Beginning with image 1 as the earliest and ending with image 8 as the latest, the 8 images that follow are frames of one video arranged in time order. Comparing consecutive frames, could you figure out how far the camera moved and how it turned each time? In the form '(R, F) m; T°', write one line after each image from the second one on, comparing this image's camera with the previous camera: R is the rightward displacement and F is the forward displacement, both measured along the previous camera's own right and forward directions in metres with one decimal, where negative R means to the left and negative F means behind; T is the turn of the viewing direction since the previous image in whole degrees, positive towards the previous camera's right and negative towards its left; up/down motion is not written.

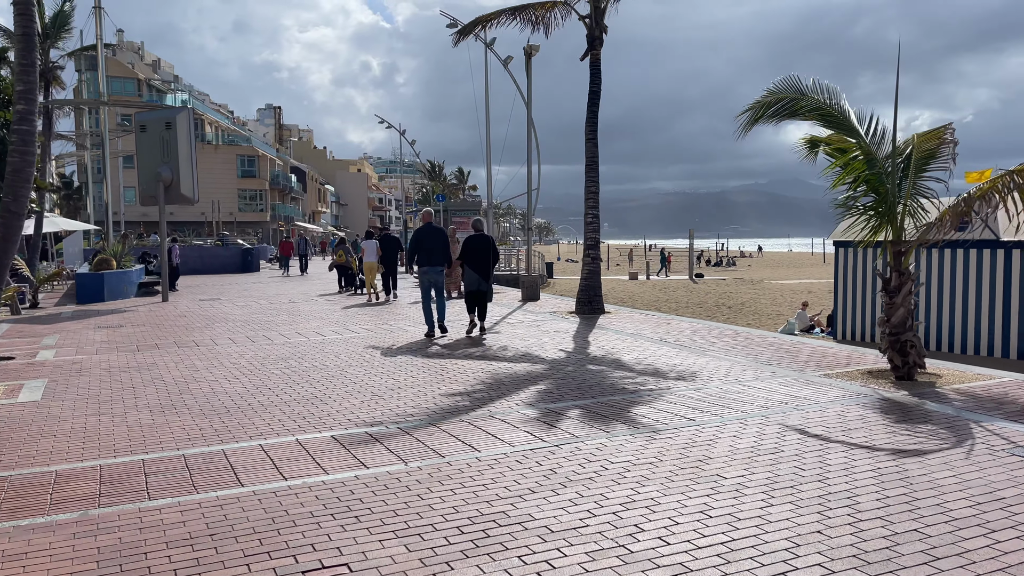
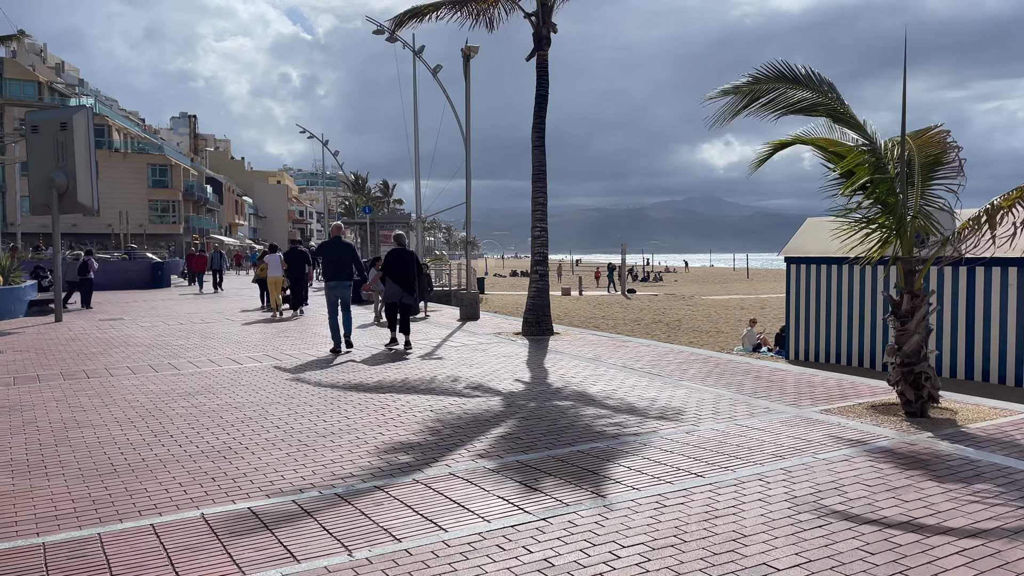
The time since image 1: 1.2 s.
(-0.3, +1.2) m; +5°
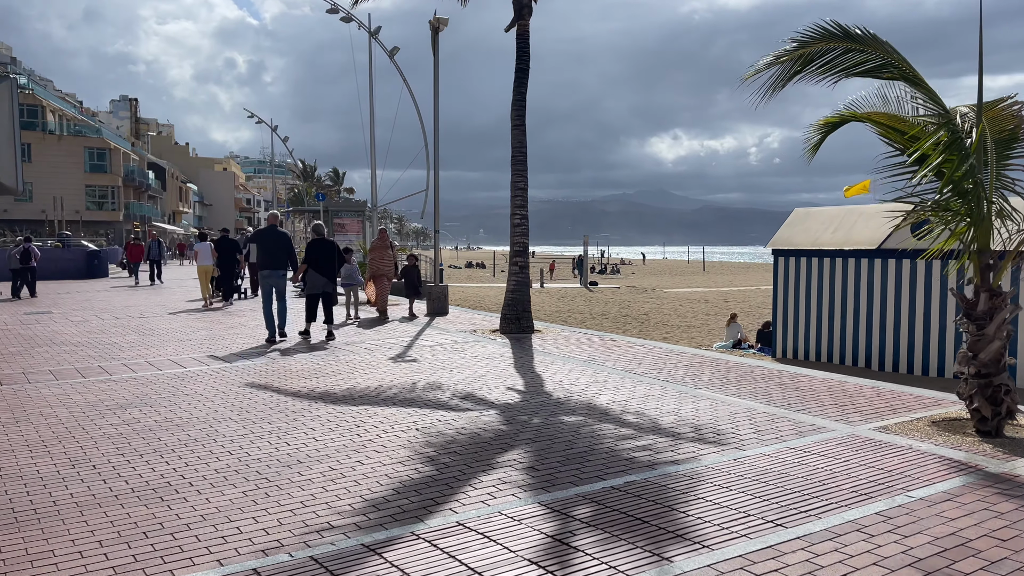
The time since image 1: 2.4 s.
(-0.4, +1.2) m; +3°
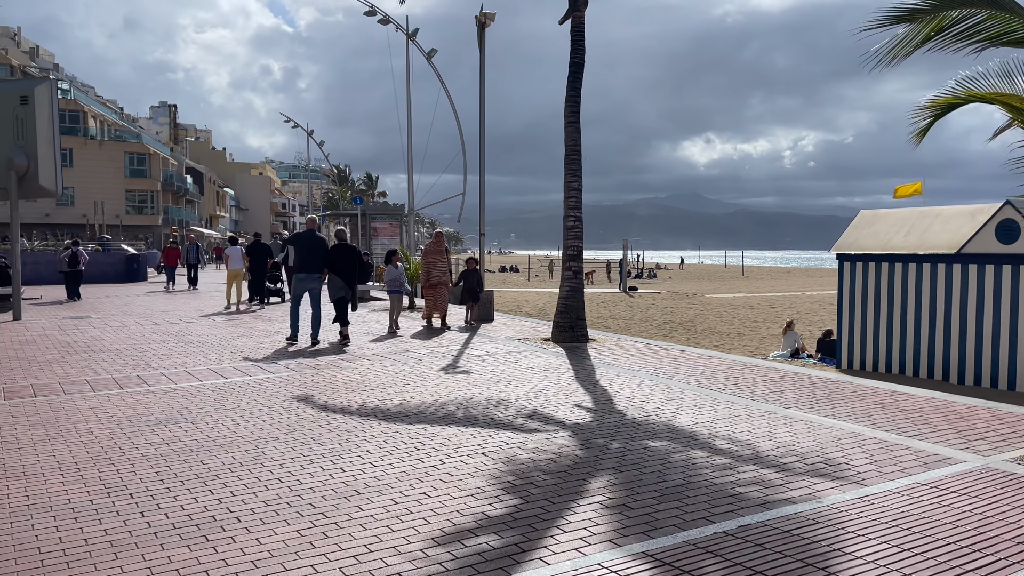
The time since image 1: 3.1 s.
(-0.3, +0.6) m; -2°
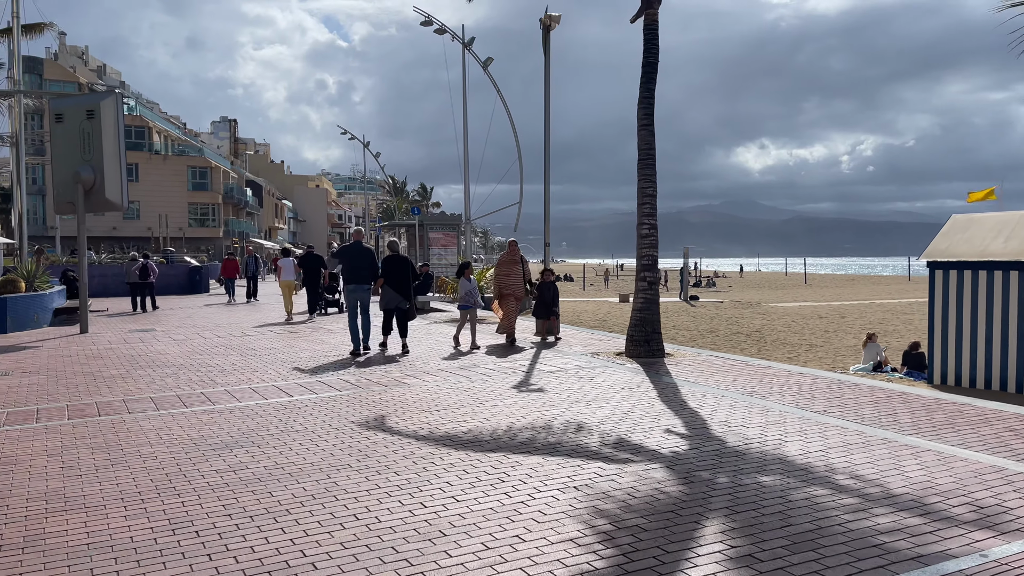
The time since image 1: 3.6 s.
(-0.3, +0.5) m; -4°
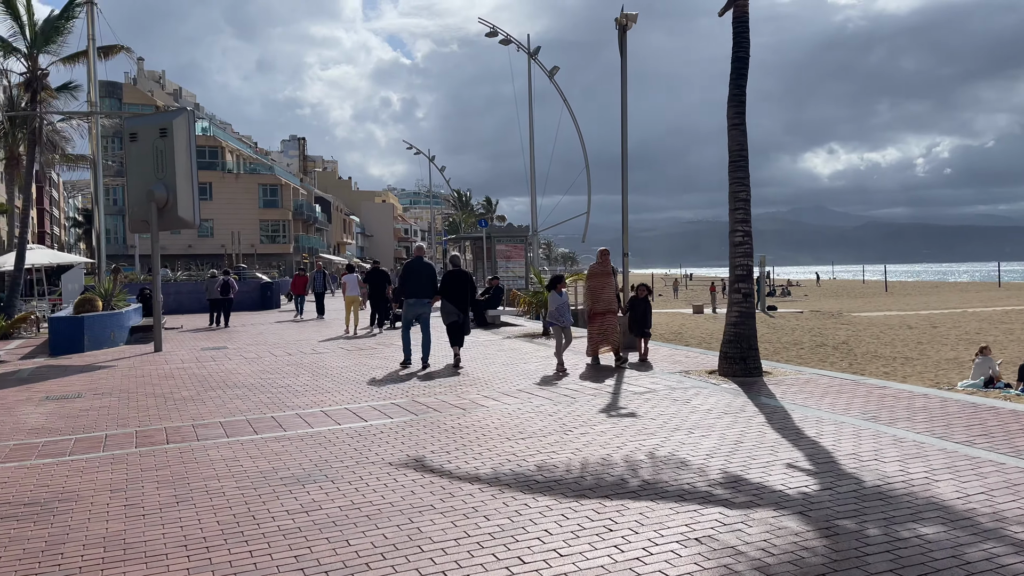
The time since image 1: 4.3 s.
(-0.2, +0.6) m; -5°
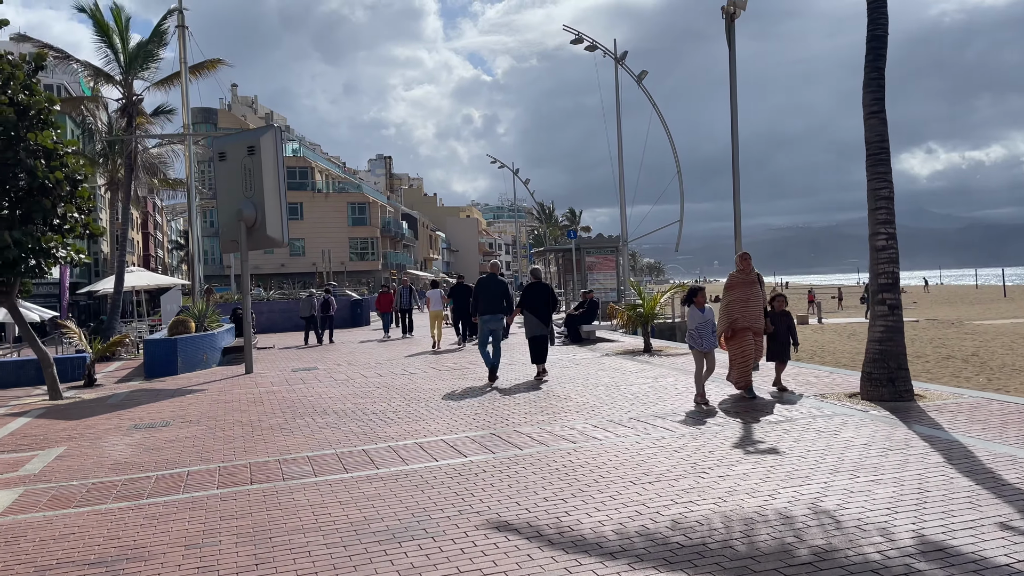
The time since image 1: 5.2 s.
(-0.3, +0.9) m; -6°
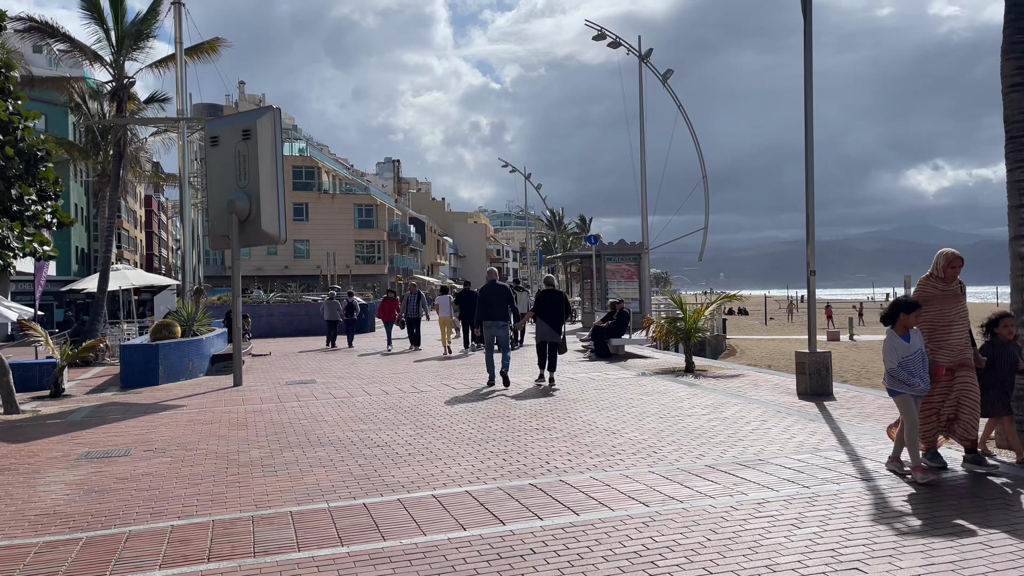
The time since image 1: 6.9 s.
(-0.4, +1.9) m; 0°
